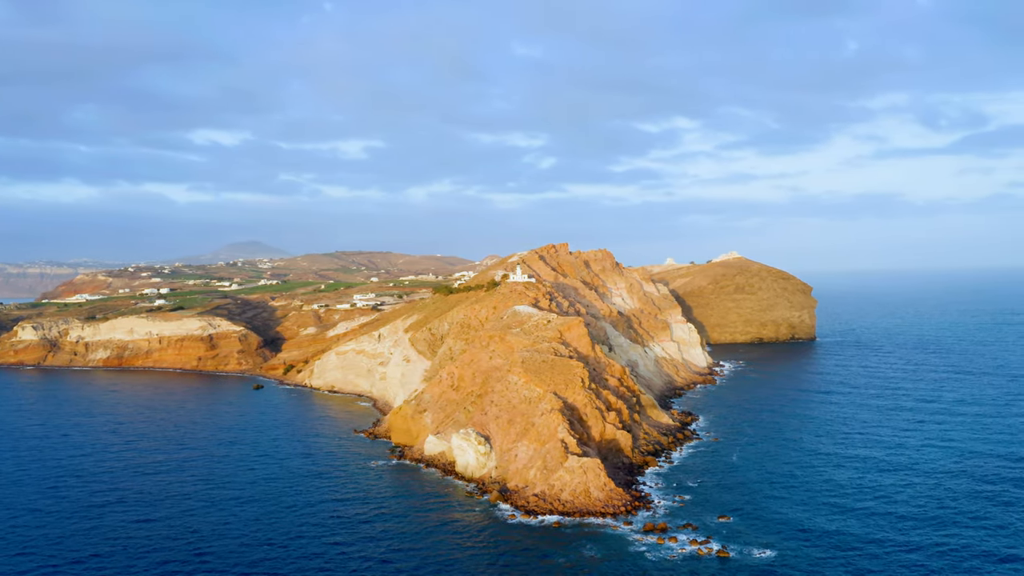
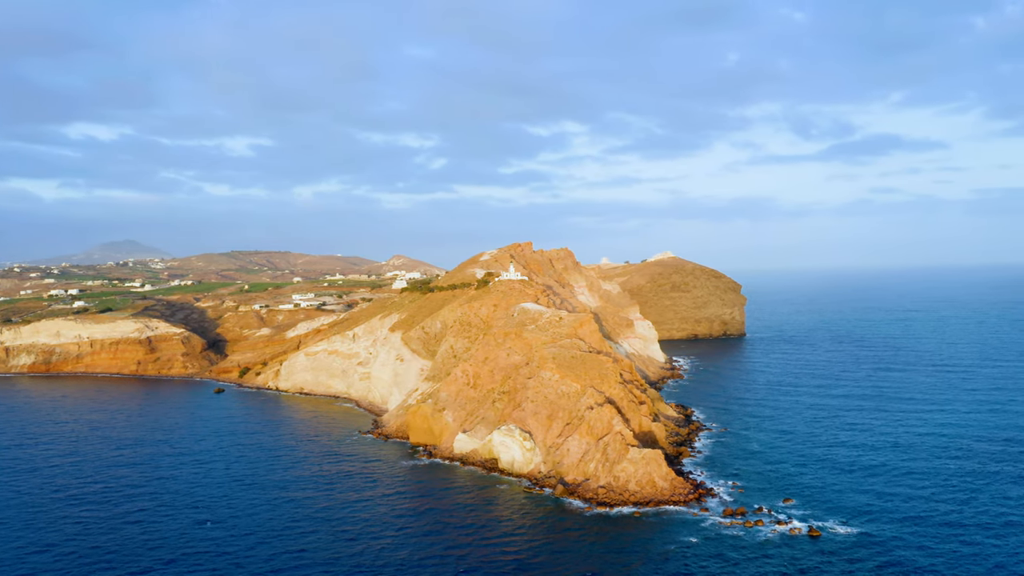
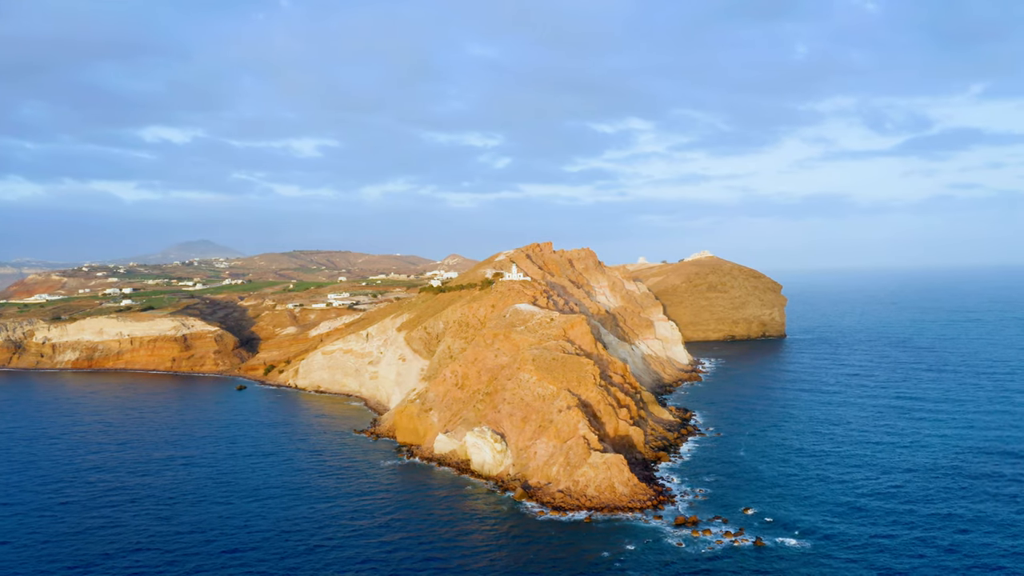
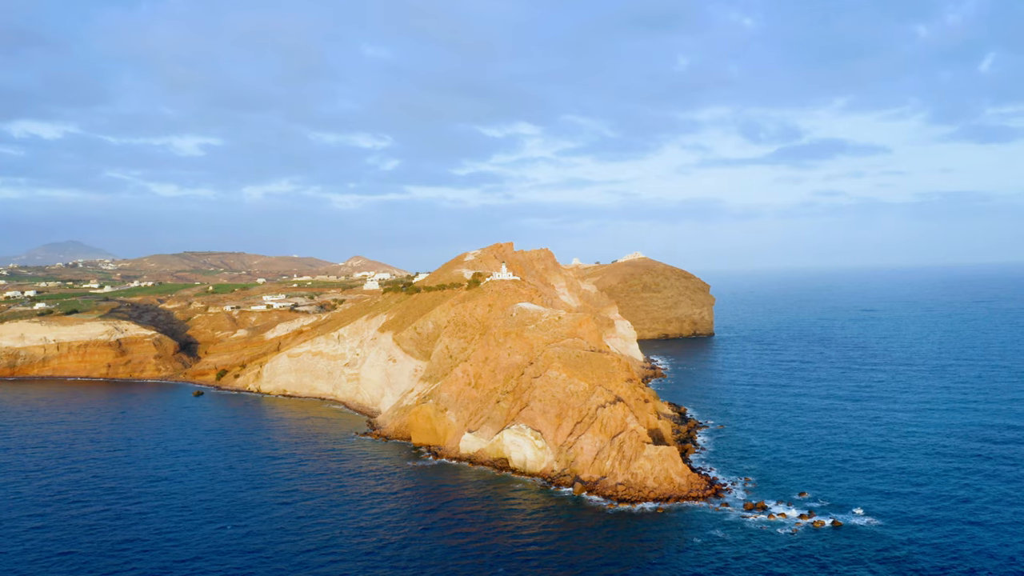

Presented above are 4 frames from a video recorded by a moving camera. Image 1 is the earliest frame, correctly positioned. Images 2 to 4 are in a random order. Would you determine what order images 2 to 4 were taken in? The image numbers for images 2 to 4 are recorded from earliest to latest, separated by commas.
3, 2, 4
